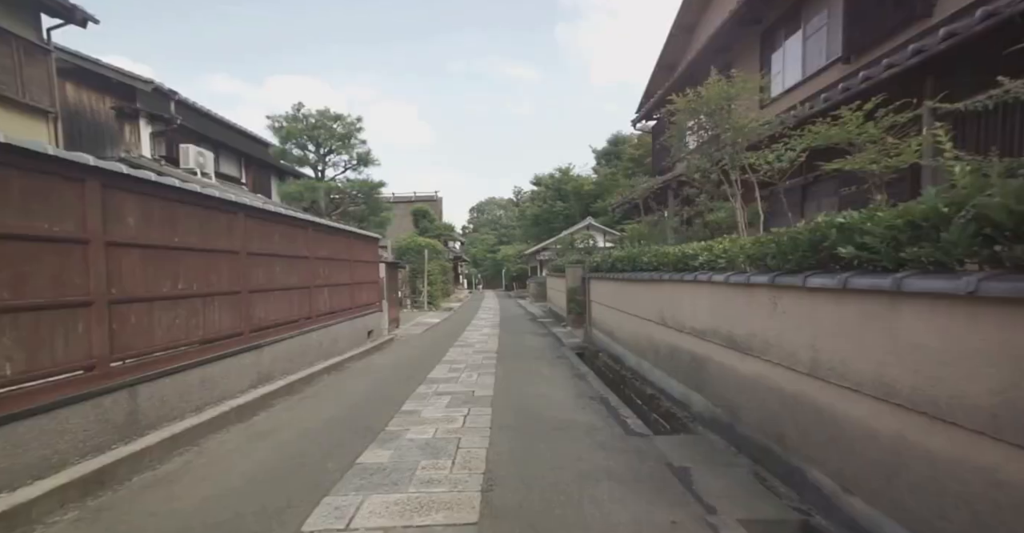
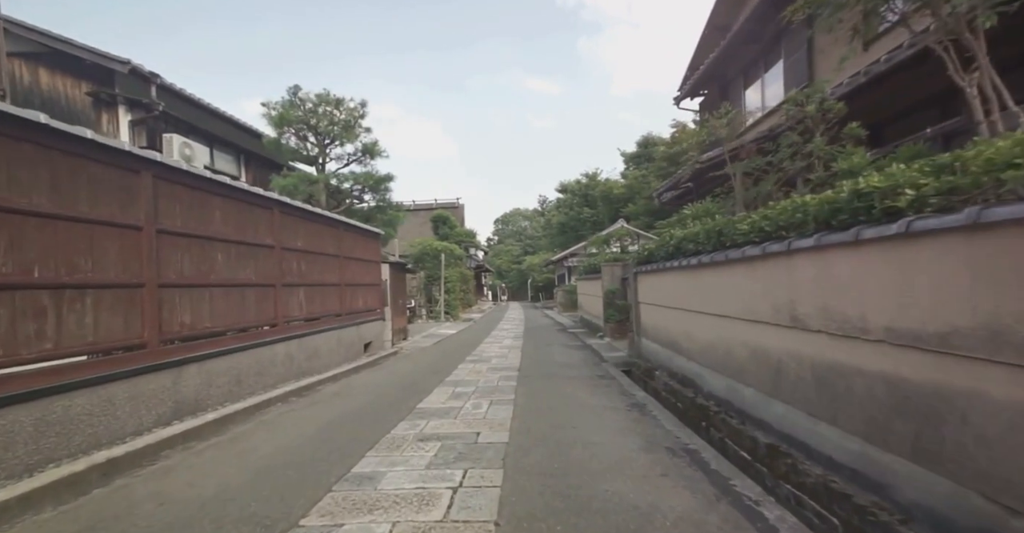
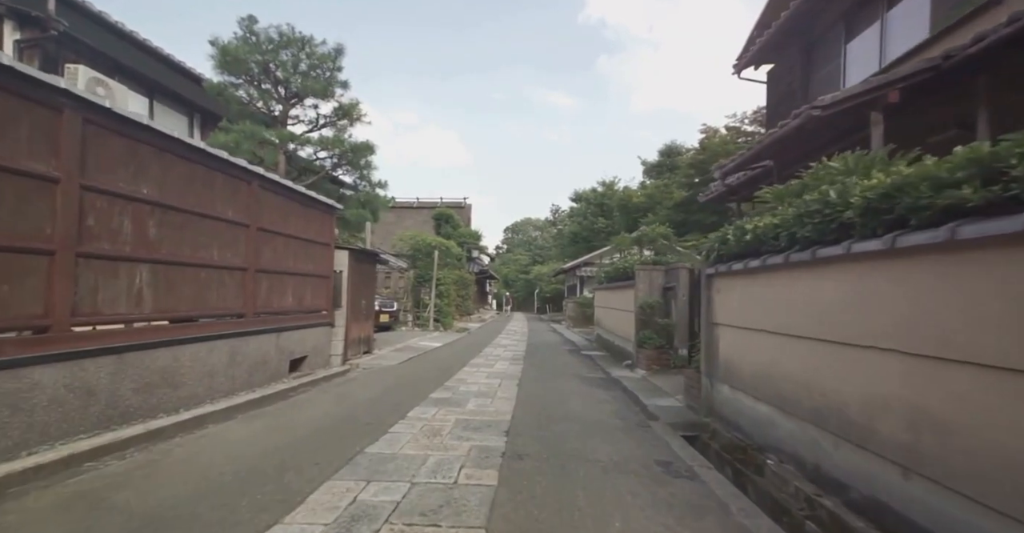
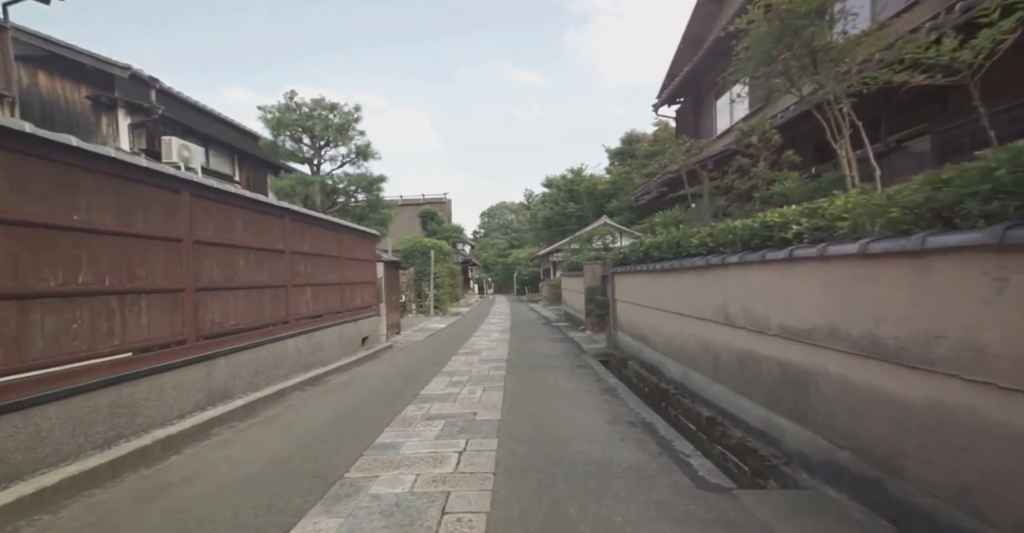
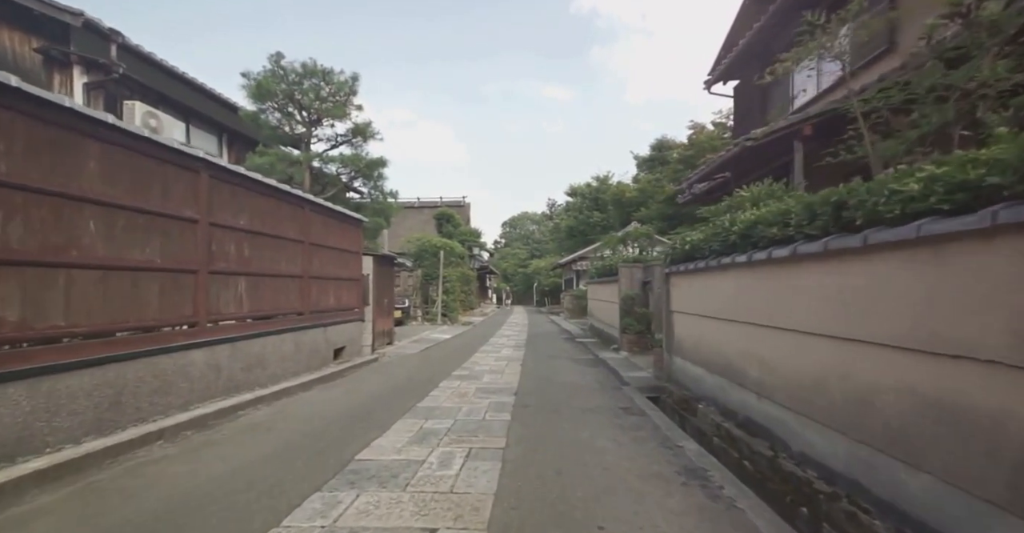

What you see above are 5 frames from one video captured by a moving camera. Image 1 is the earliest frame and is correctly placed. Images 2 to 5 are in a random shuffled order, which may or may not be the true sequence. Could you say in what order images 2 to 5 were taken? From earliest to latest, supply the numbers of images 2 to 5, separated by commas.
4, 2, 5, 3
